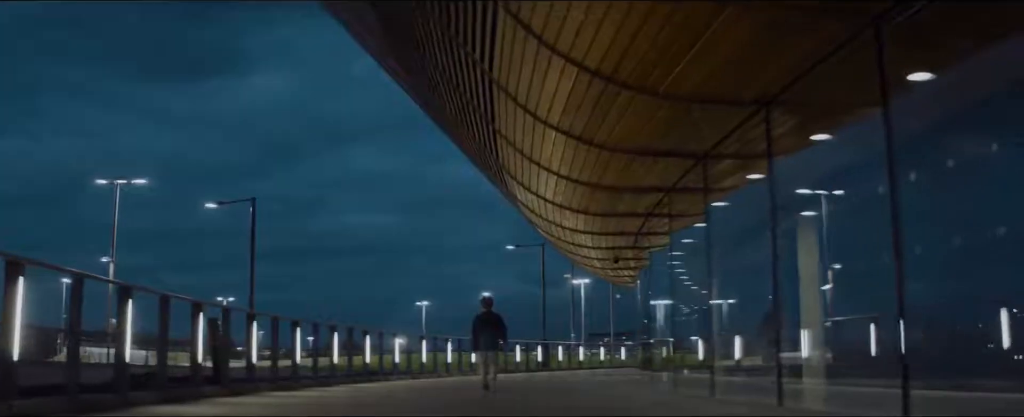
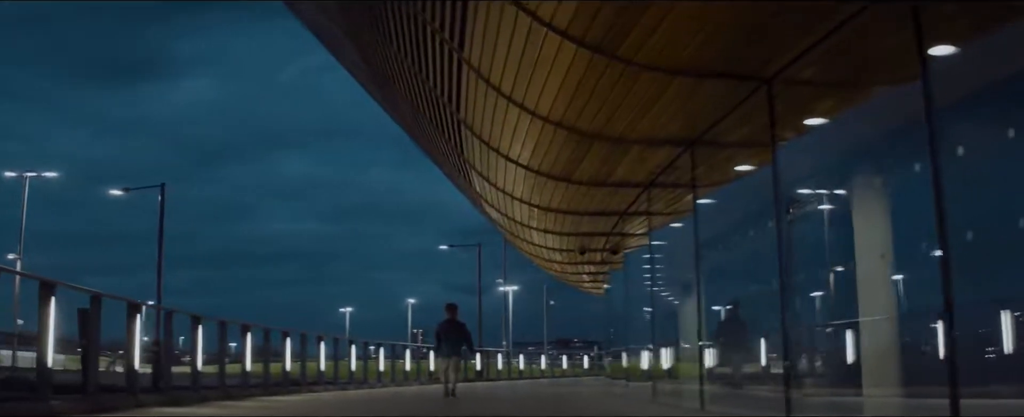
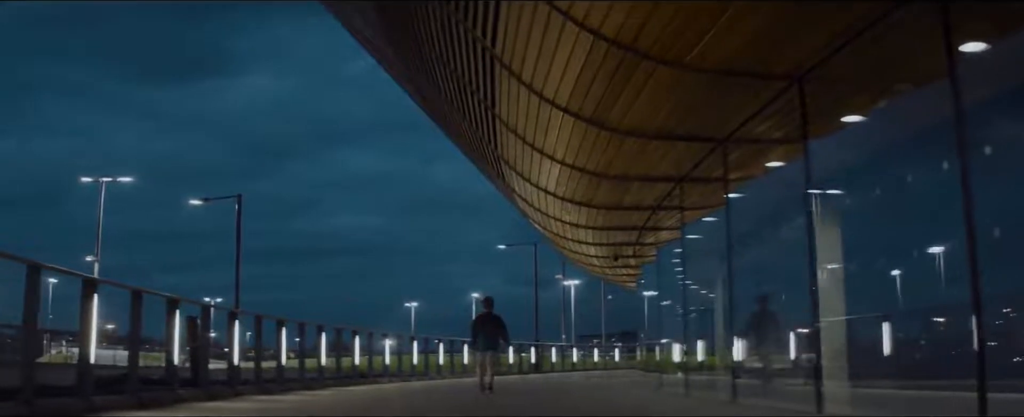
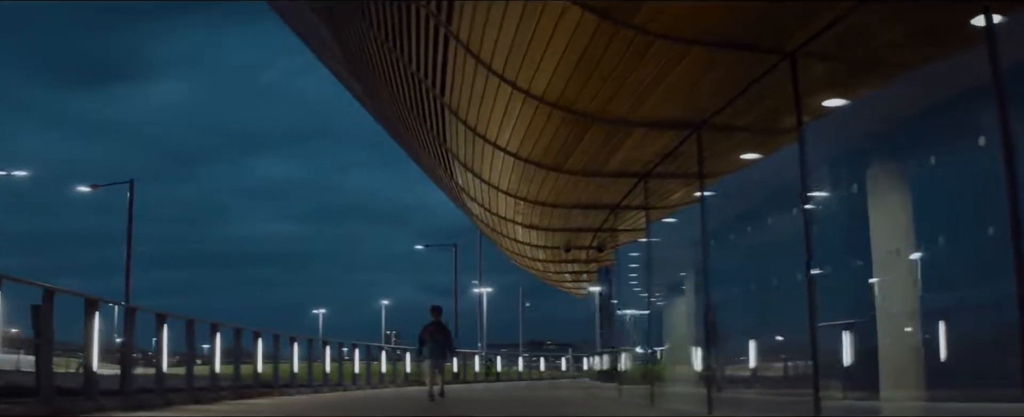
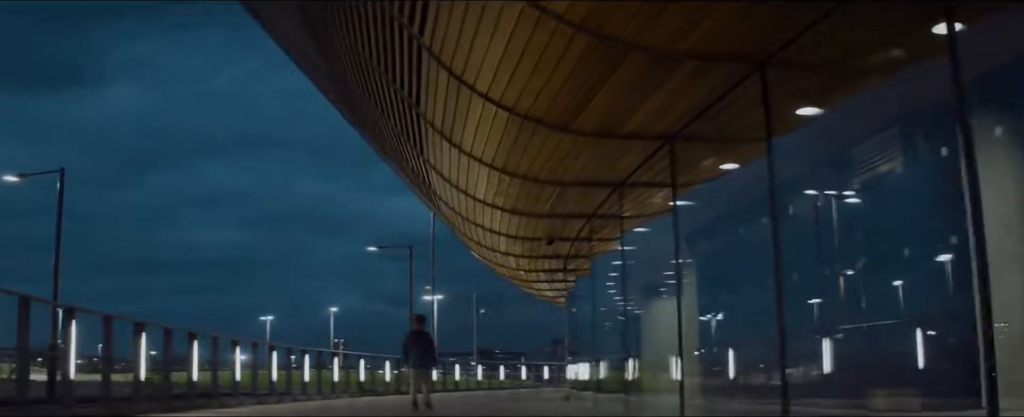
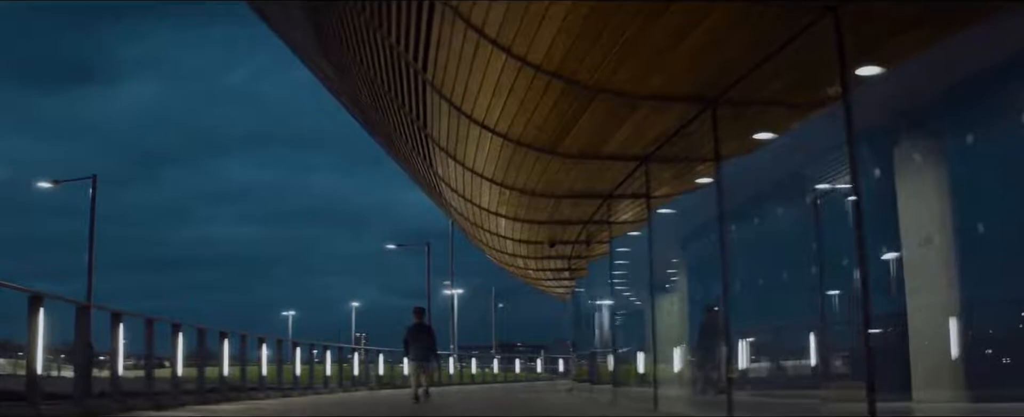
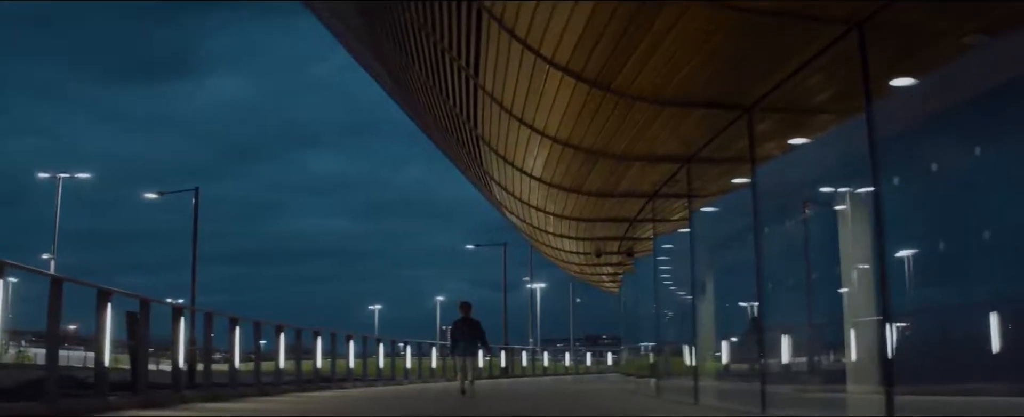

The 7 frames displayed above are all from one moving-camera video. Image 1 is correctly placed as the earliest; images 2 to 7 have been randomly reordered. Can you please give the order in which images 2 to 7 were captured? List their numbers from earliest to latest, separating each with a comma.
3, 7, 2, 4, 6, 5
